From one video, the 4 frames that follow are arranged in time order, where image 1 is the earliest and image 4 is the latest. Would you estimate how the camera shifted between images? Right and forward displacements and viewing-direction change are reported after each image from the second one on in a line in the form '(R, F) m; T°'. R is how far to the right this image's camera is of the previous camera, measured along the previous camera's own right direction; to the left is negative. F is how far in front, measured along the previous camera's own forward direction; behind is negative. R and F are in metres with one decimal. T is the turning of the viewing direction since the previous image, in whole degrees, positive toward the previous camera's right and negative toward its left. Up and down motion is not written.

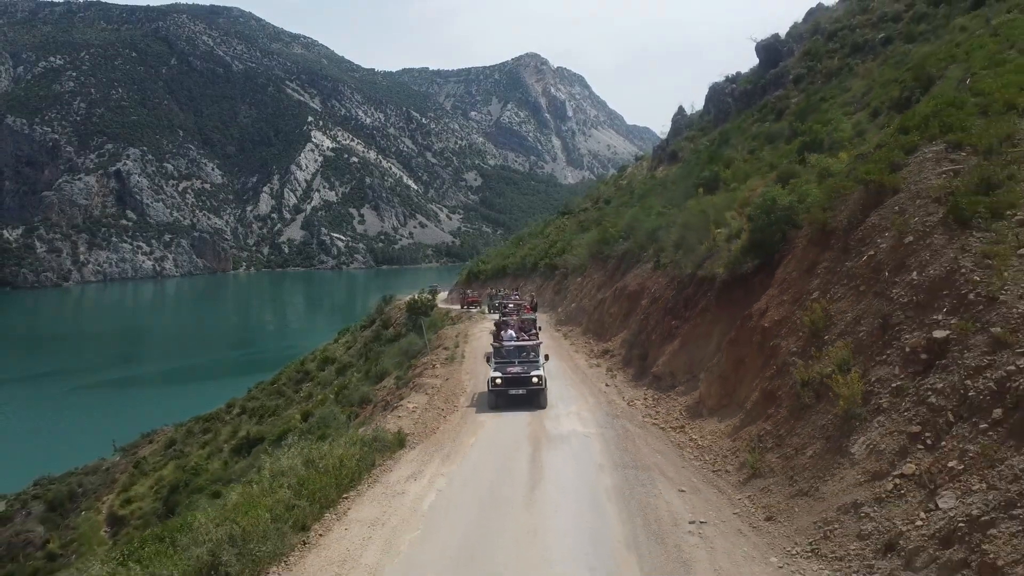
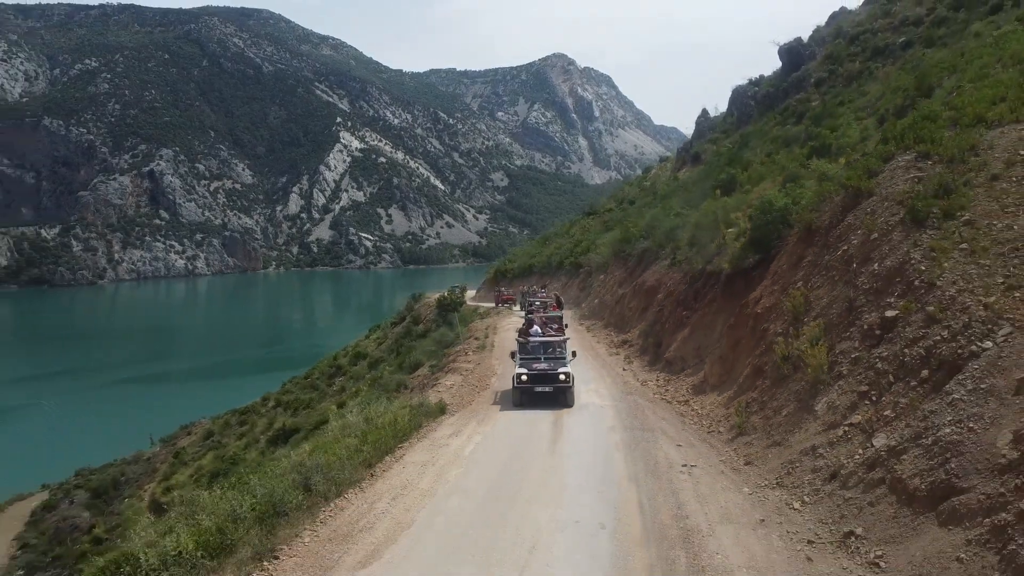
(0.0, -0.8) m; -2°
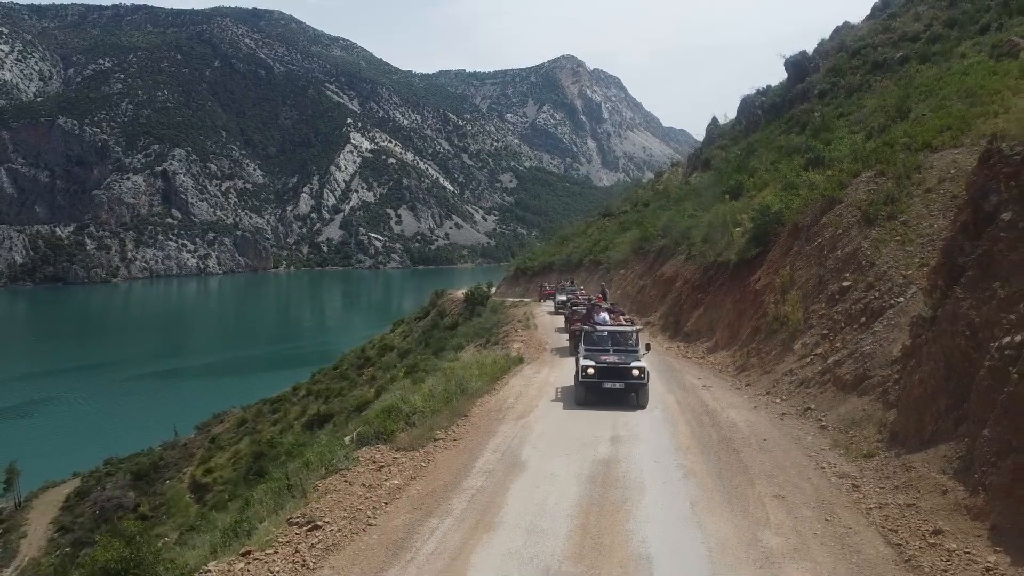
(-0.6, -1.9) m; -1°
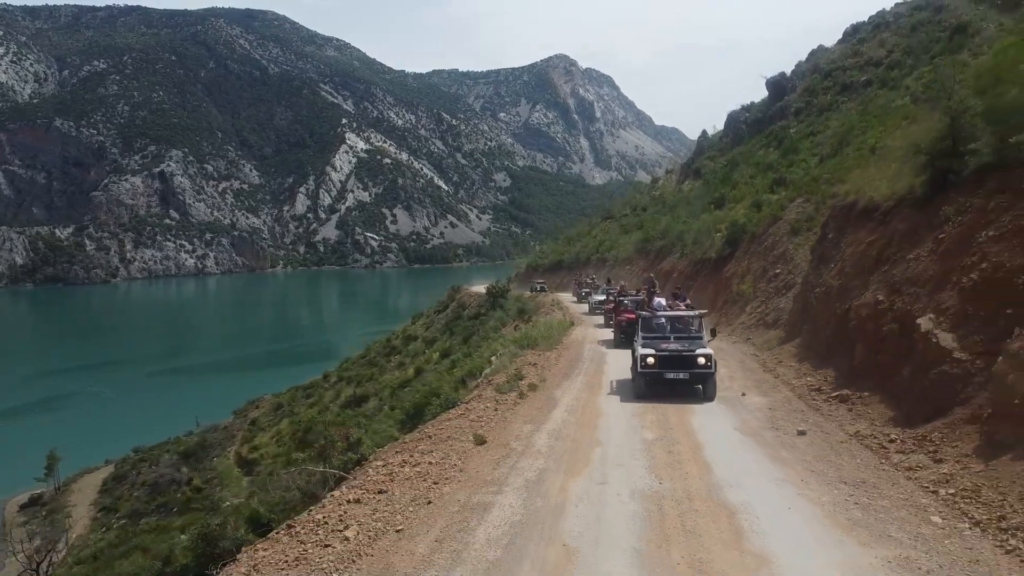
(-1.1, -3.8) m; +1°
